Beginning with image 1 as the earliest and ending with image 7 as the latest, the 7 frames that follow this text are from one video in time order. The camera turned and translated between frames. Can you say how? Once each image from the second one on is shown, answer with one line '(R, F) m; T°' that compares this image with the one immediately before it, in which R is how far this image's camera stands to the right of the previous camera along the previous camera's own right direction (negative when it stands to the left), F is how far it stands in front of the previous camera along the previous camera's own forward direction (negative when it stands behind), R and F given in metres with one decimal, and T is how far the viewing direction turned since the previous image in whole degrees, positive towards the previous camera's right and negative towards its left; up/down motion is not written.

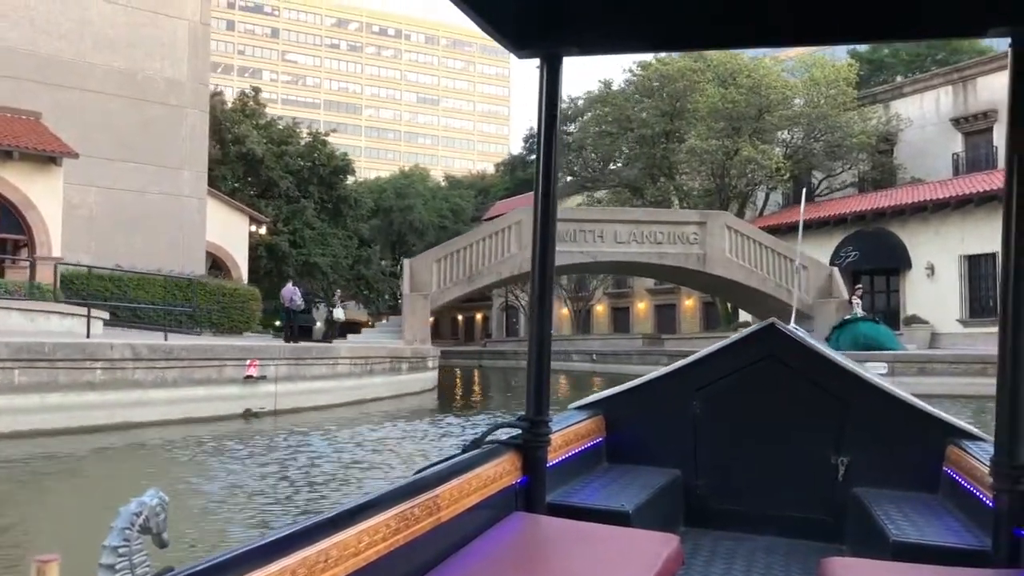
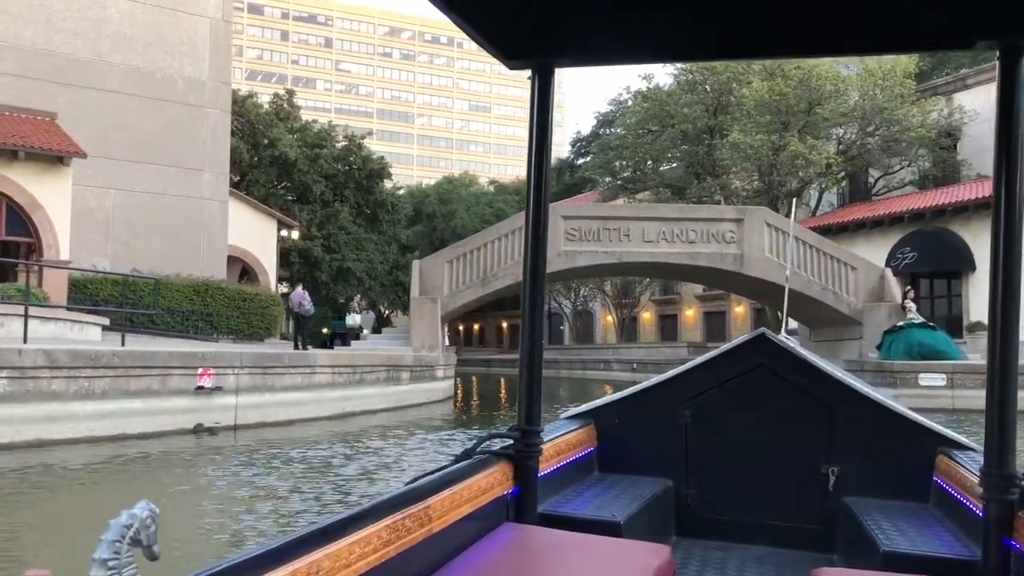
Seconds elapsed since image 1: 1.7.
(+0.5, +0.9) m; -4°
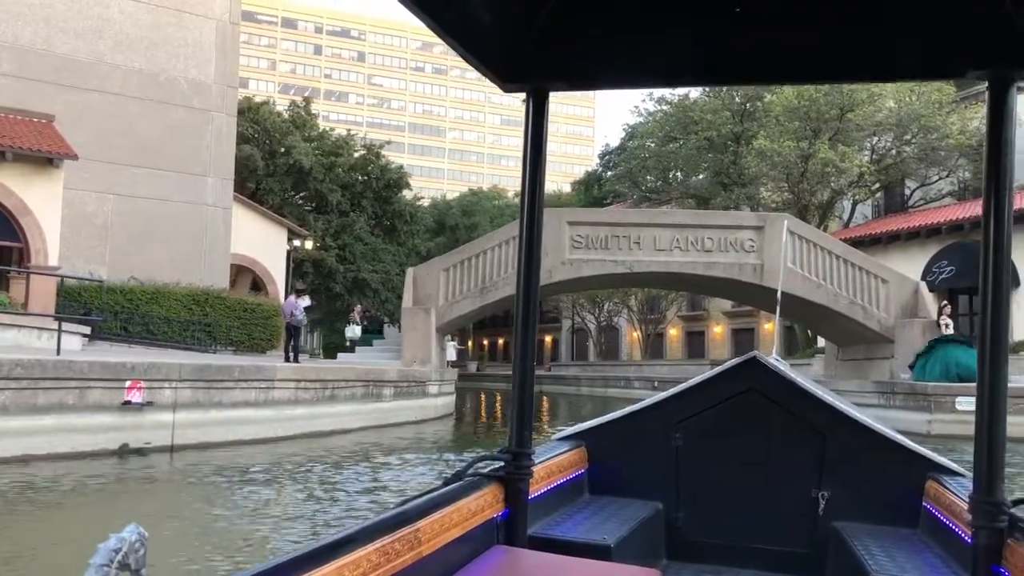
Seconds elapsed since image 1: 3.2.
(+0.4, +0.8) m; -2°
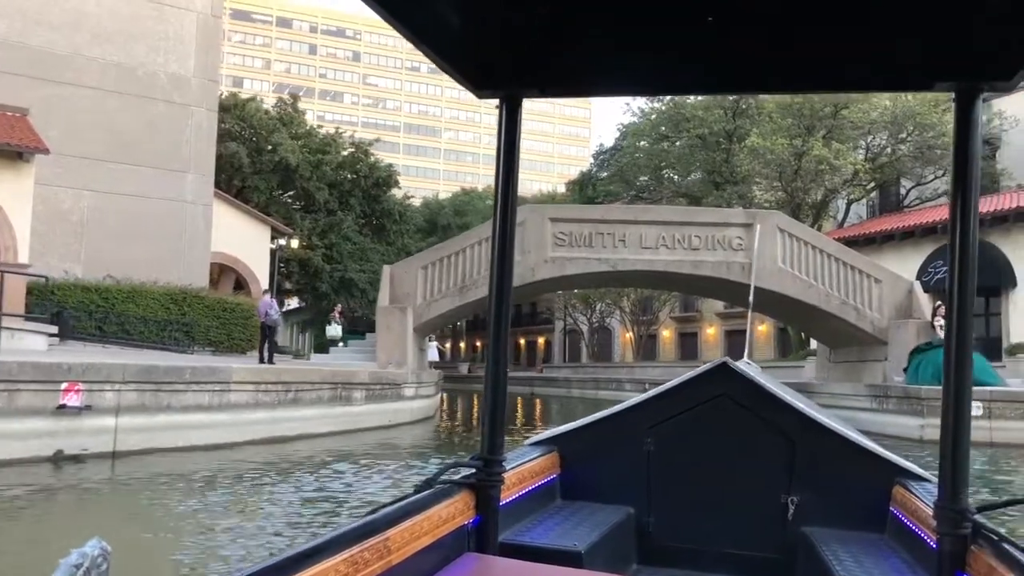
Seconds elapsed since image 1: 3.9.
(+0.2, +0.4) m; 0°
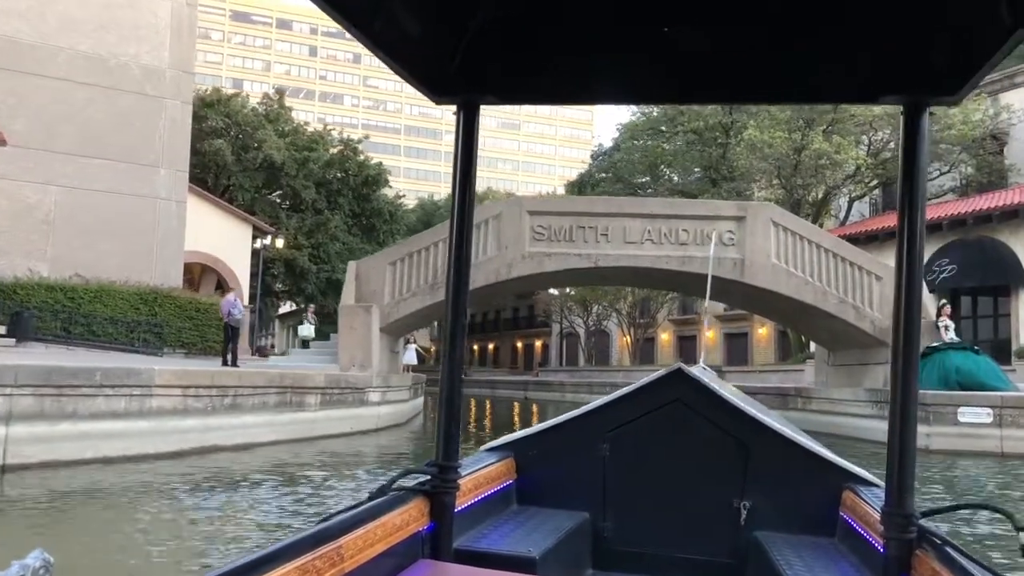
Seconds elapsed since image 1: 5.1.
(+0.3, +0.7) m; 0°
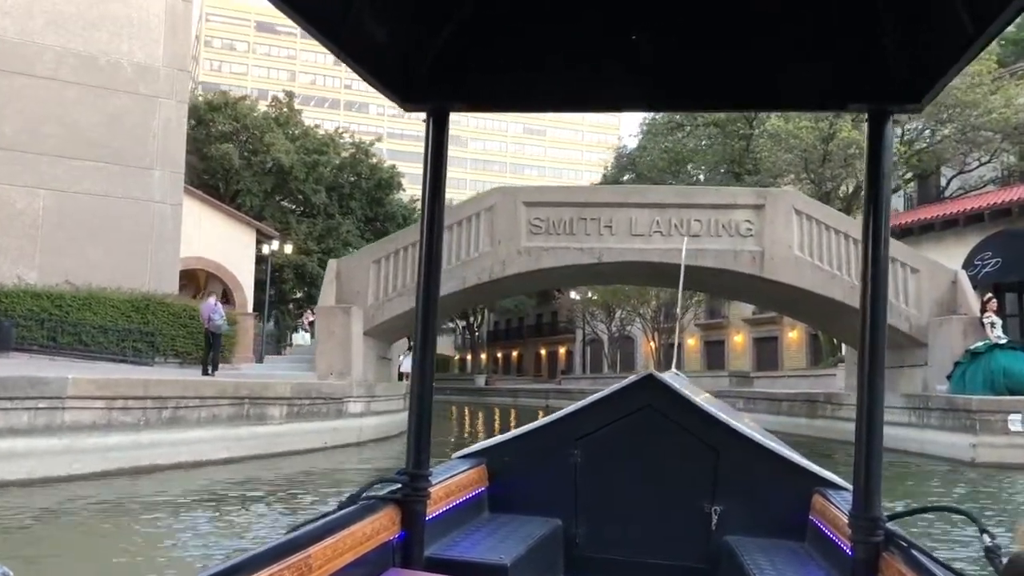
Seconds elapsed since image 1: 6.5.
(+0.4, +0.8) m; -2°
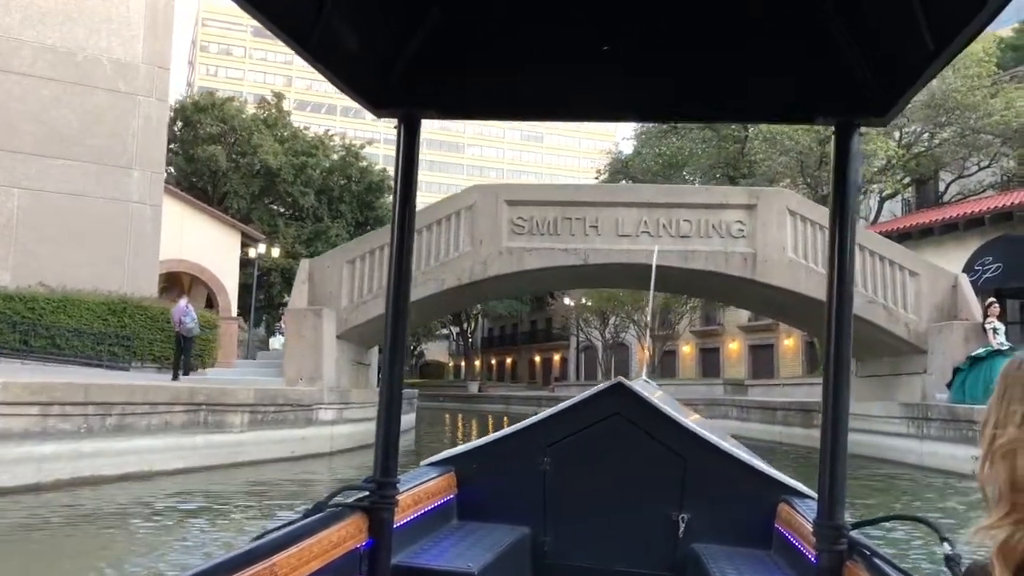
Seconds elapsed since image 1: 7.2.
(+0.2, +0.4) m; 0°
